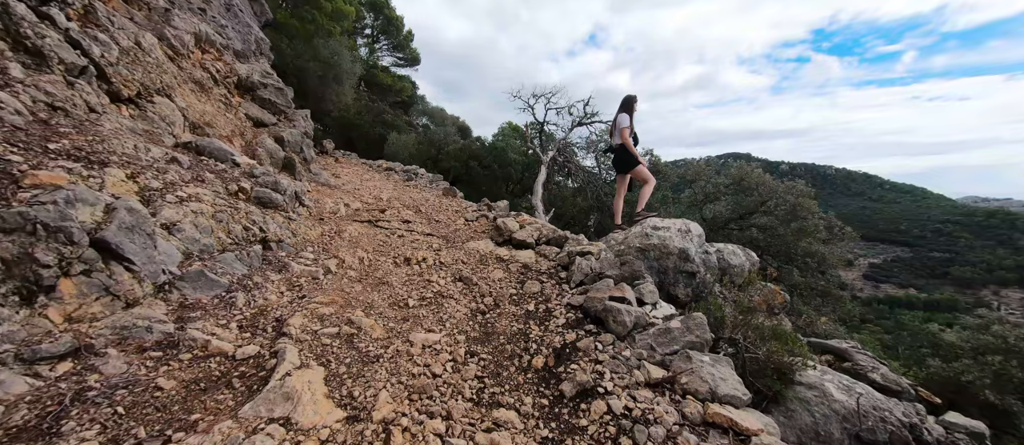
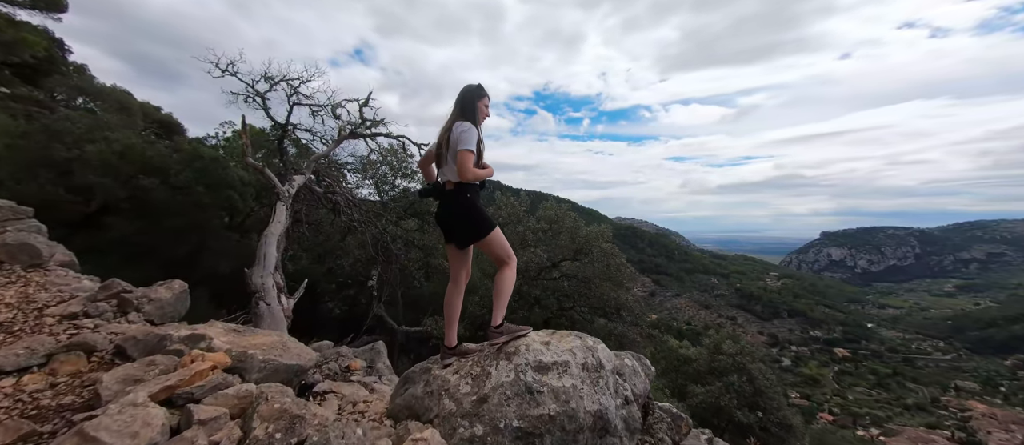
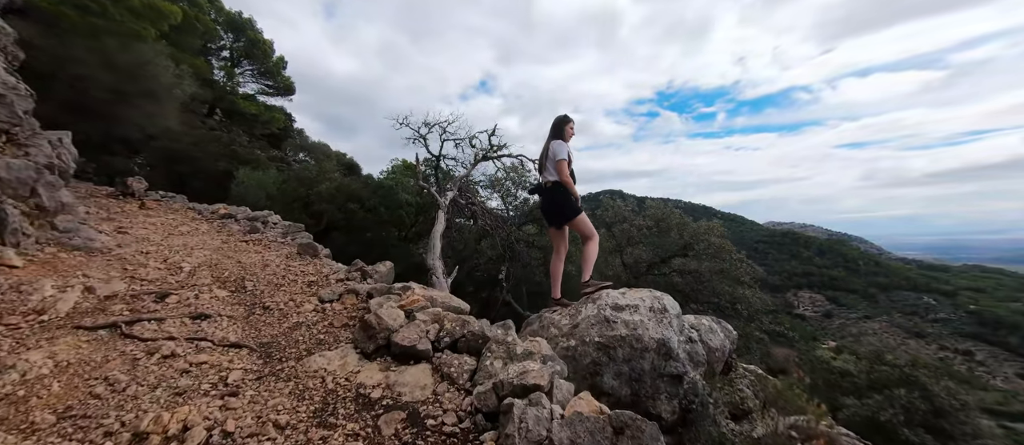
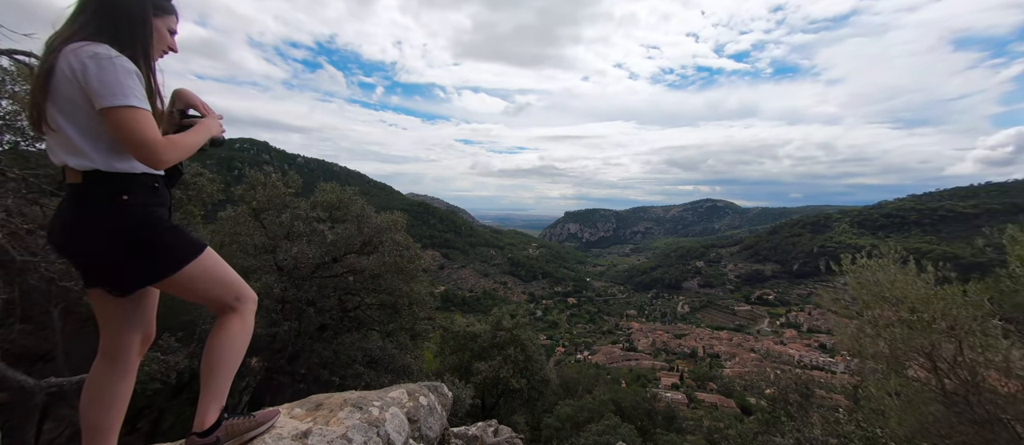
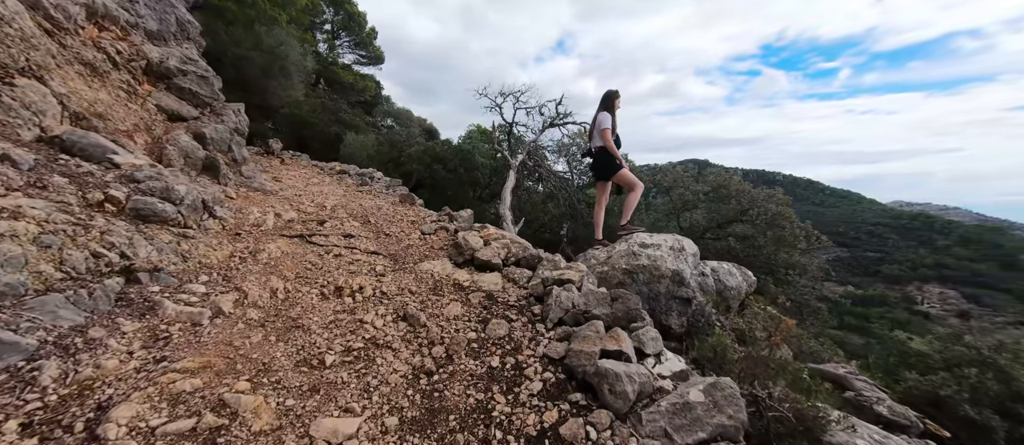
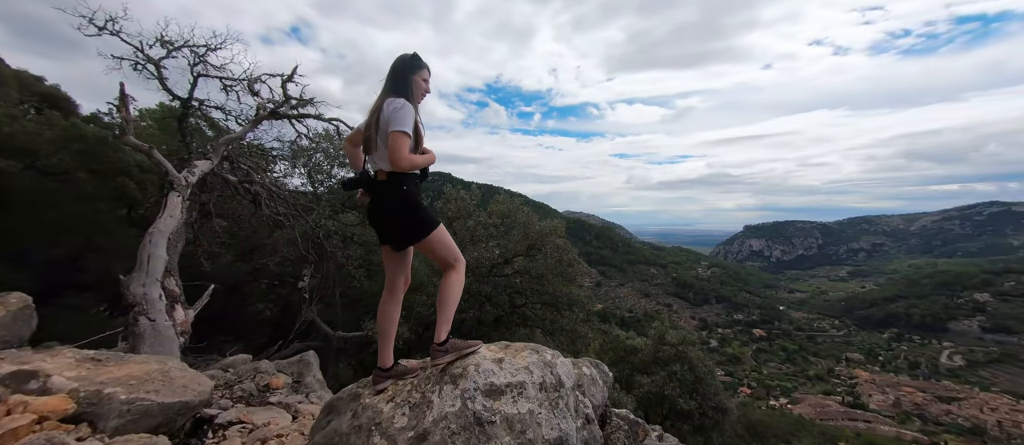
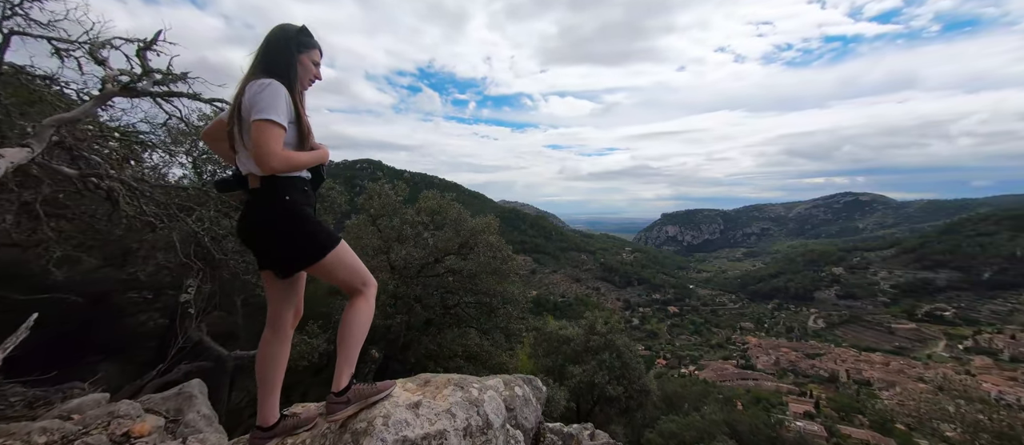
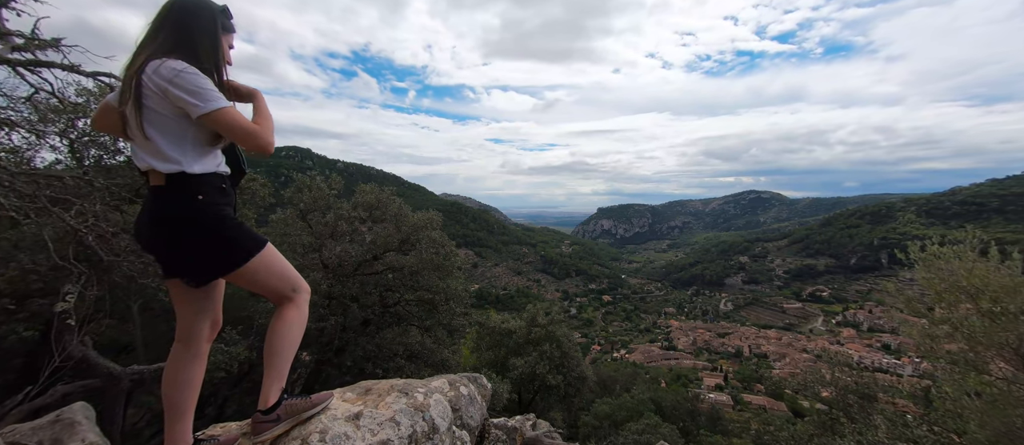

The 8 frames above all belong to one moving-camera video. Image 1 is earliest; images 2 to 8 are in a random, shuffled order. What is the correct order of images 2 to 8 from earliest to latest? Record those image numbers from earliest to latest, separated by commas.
5, 3, 2, 6, 7, 8, 4
